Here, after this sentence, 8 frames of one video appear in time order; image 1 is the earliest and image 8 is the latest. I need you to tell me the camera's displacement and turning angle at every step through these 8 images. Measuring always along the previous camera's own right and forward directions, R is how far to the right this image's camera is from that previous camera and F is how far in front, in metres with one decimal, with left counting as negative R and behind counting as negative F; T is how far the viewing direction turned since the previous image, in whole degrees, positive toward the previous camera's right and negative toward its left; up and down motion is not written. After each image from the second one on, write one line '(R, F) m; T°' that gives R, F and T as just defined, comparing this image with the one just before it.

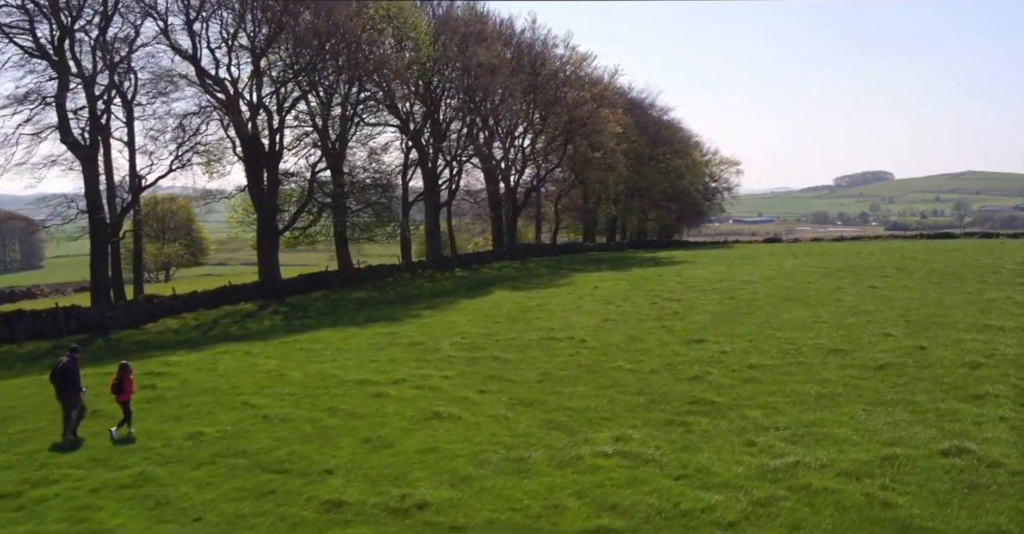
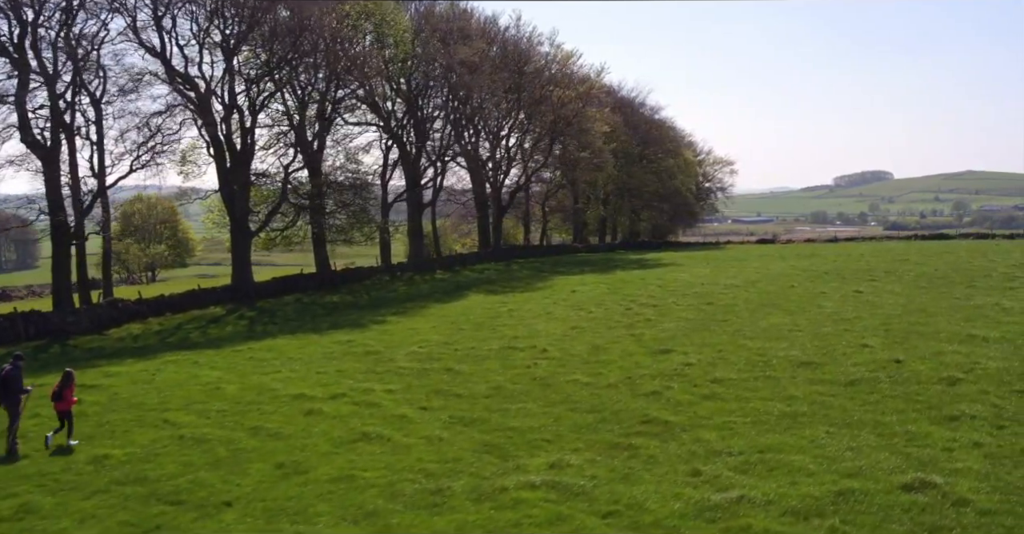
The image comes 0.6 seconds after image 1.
(+1.2, +1.5) m; 0°
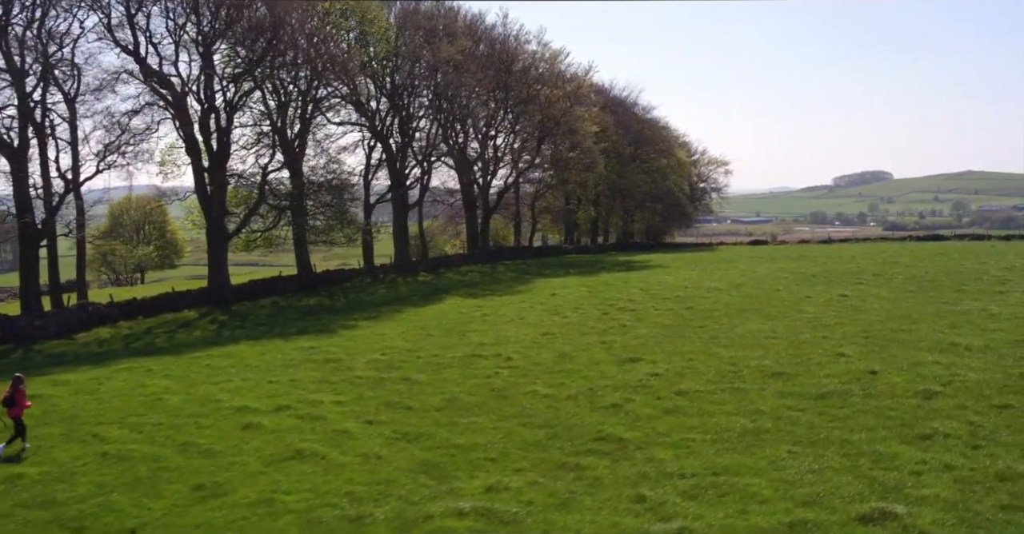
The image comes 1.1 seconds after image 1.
(+0.9, +1.1) m; 0°
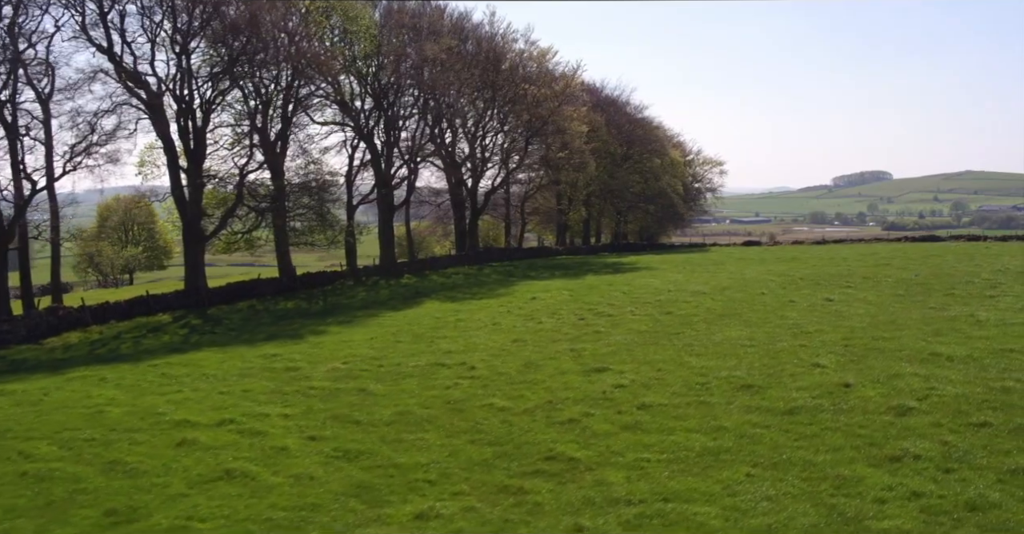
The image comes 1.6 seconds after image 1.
(+0.9, +1.0) m; 0°
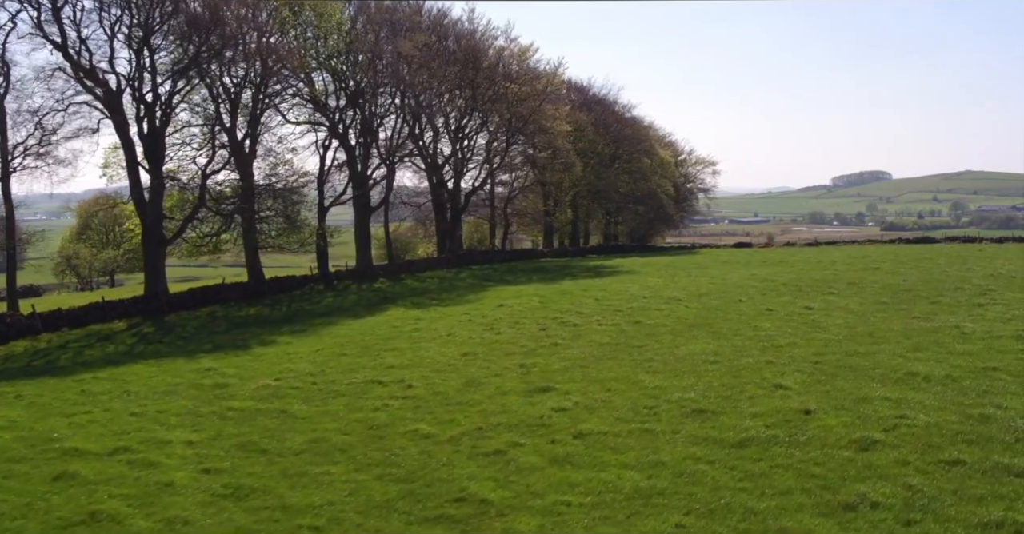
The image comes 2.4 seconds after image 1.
(+1.3, +1.8) m; 0°
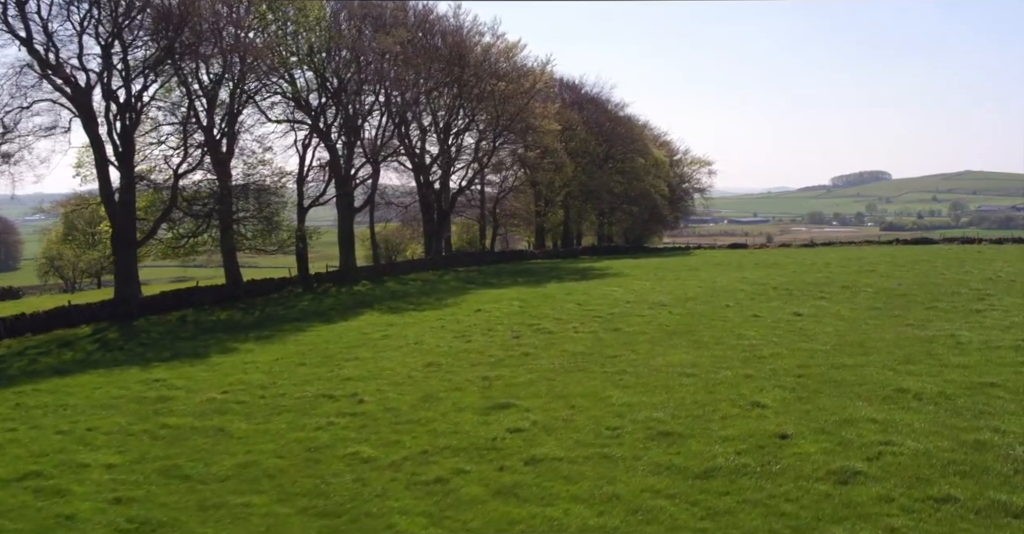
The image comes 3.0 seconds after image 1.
(+0.8, +1.5) m; 0°
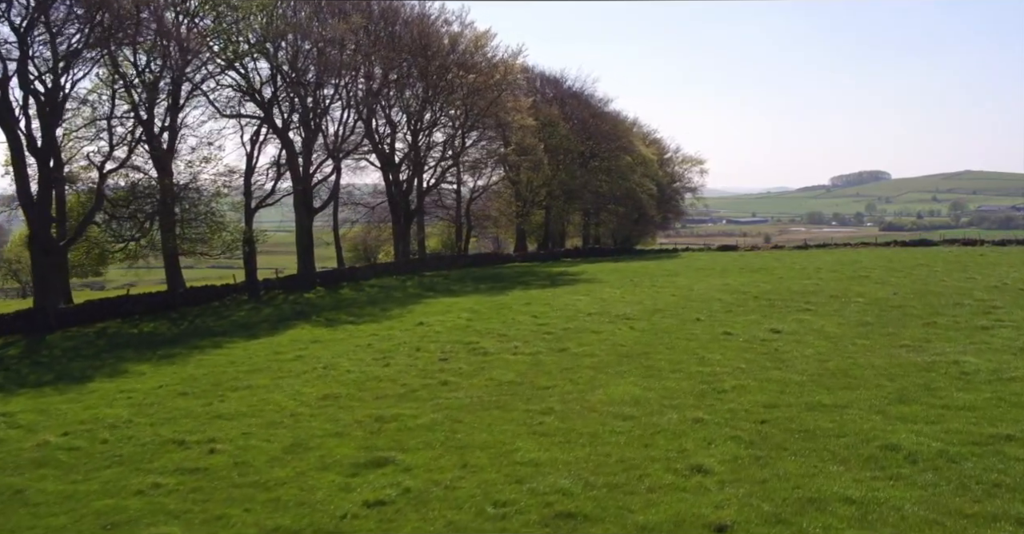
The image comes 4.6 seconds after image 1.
(+1.7, +3.8) m; 0°
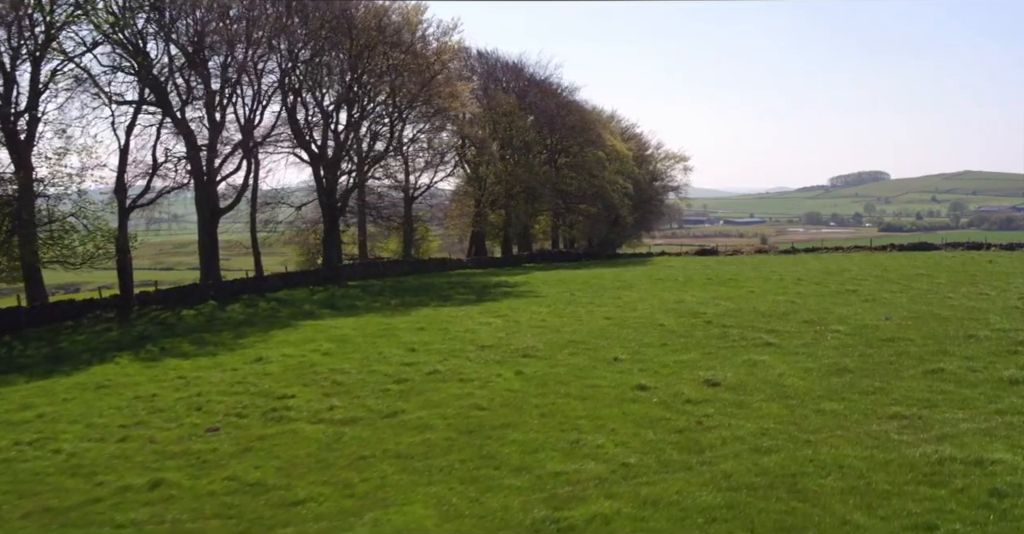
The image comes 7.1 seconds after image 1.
(+3.2, +7.3) m; 0°
